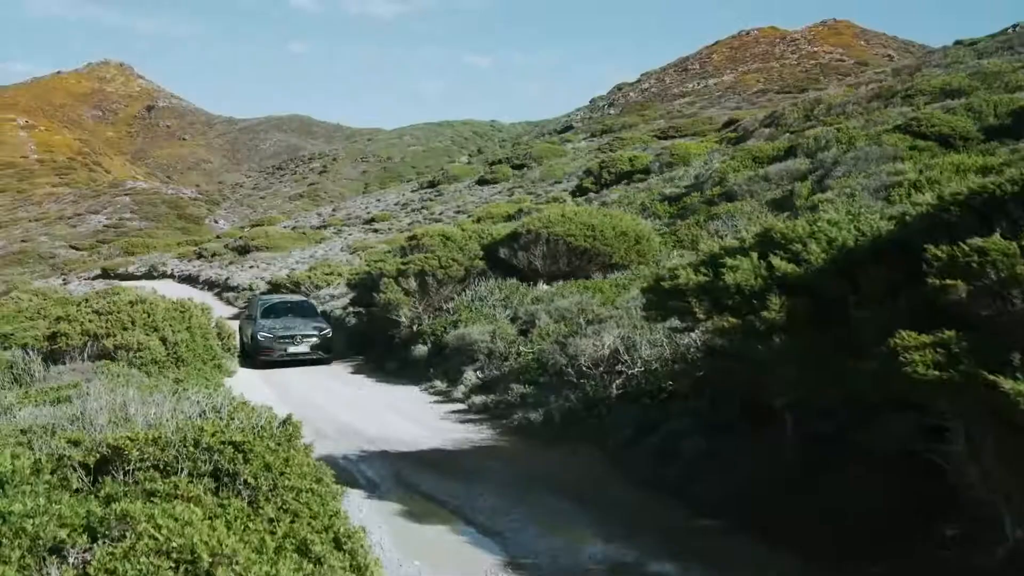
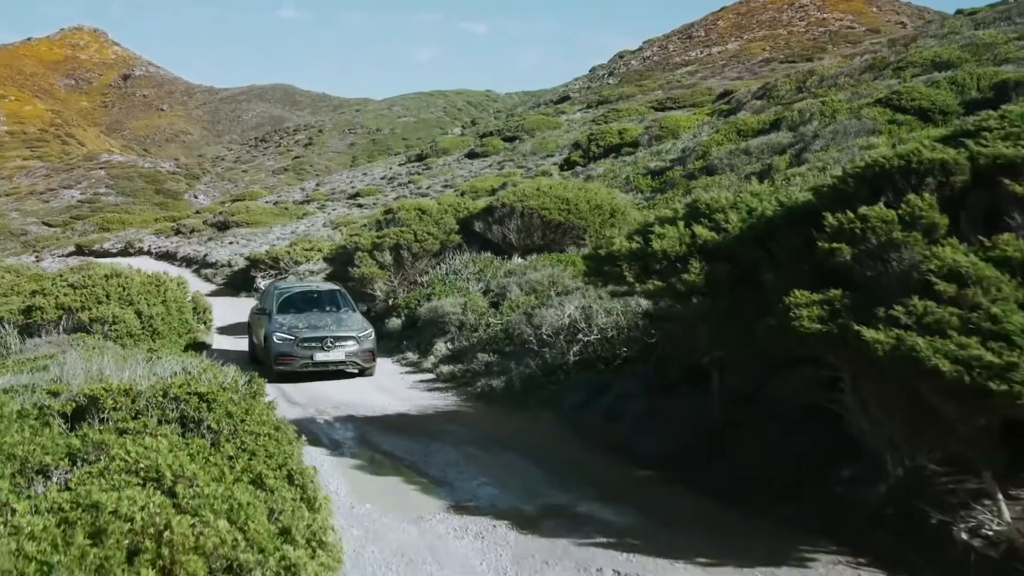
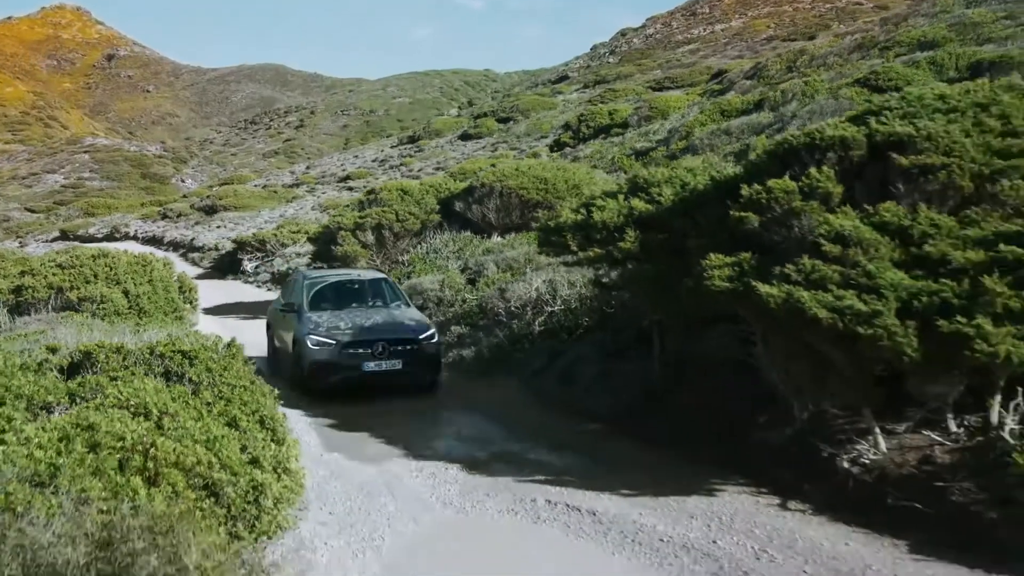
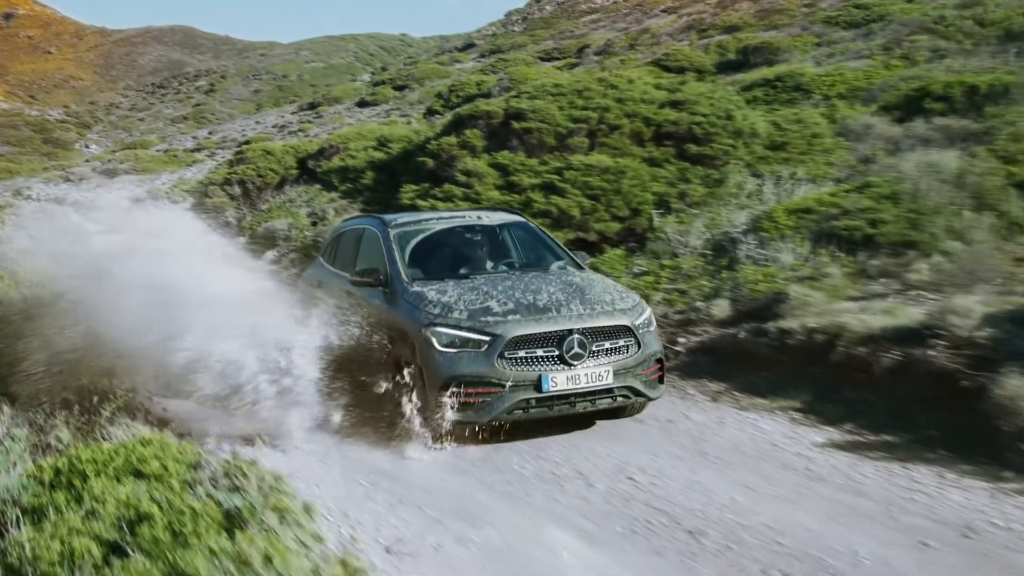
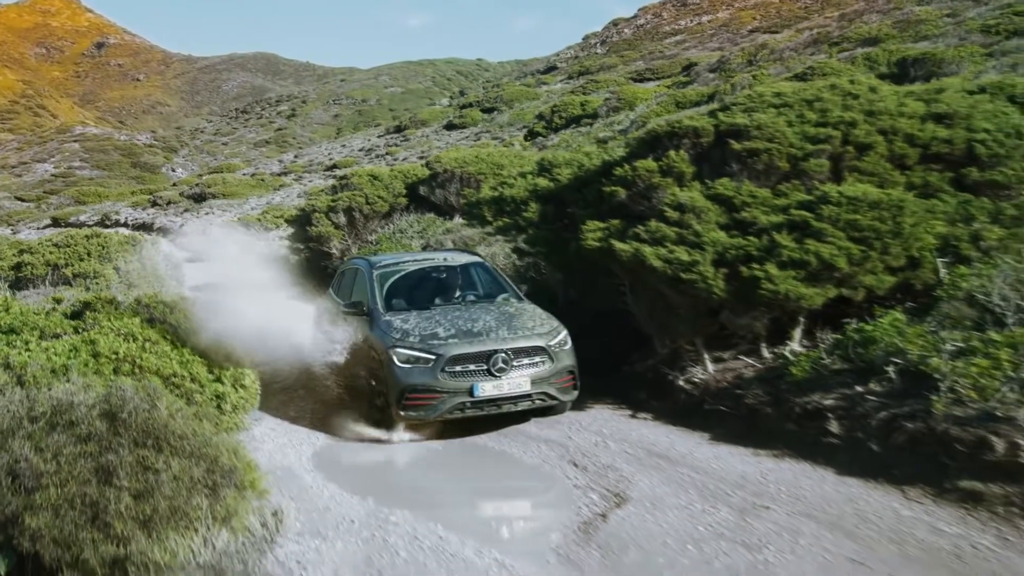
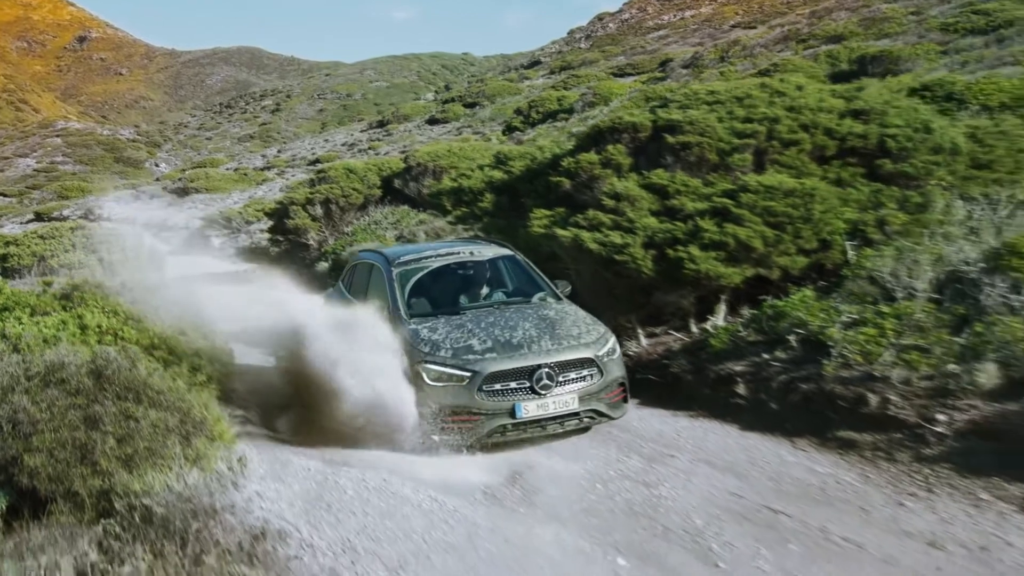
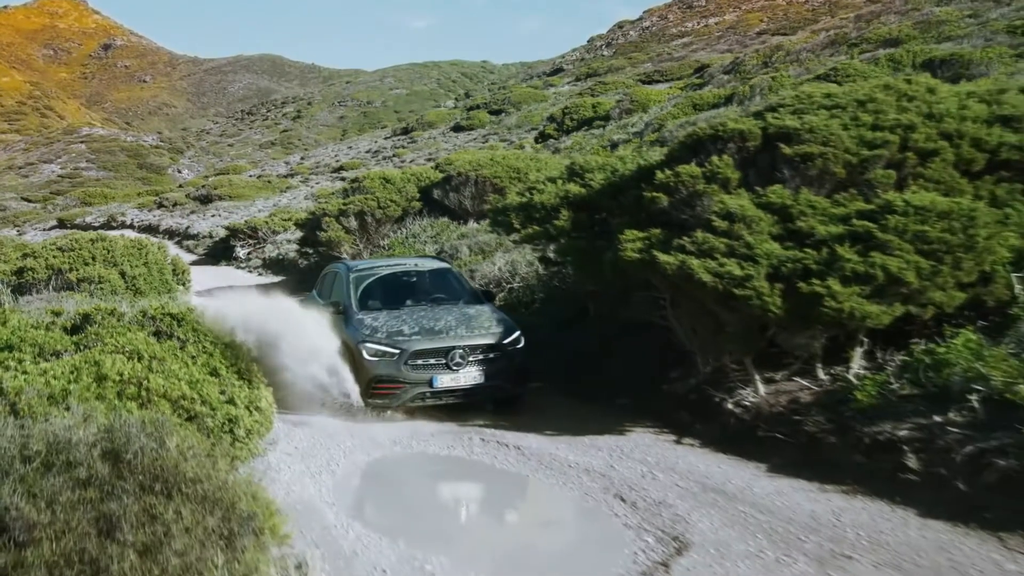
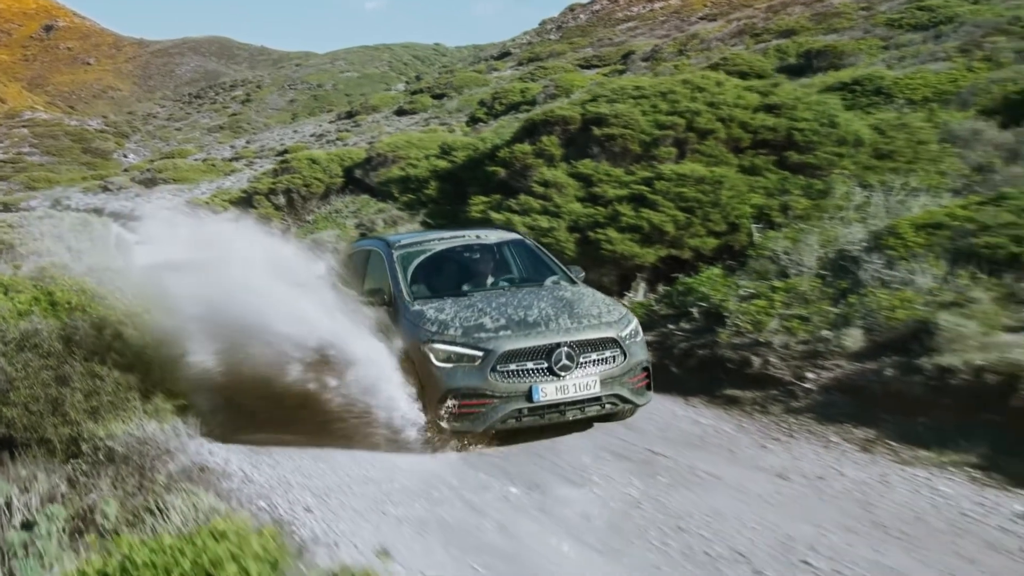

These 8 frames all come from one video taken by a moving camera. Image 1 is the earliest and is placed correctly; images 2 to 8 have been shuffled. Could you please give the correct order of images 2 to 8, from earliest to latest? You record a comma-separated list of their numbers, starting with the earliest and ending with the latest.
2, 3, 7, 5, 6, 8, 4
